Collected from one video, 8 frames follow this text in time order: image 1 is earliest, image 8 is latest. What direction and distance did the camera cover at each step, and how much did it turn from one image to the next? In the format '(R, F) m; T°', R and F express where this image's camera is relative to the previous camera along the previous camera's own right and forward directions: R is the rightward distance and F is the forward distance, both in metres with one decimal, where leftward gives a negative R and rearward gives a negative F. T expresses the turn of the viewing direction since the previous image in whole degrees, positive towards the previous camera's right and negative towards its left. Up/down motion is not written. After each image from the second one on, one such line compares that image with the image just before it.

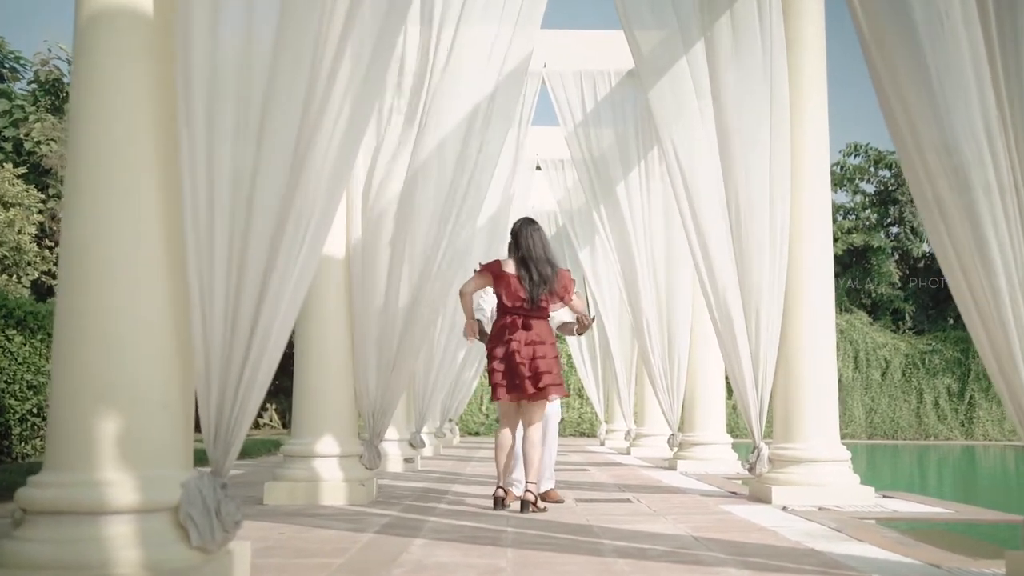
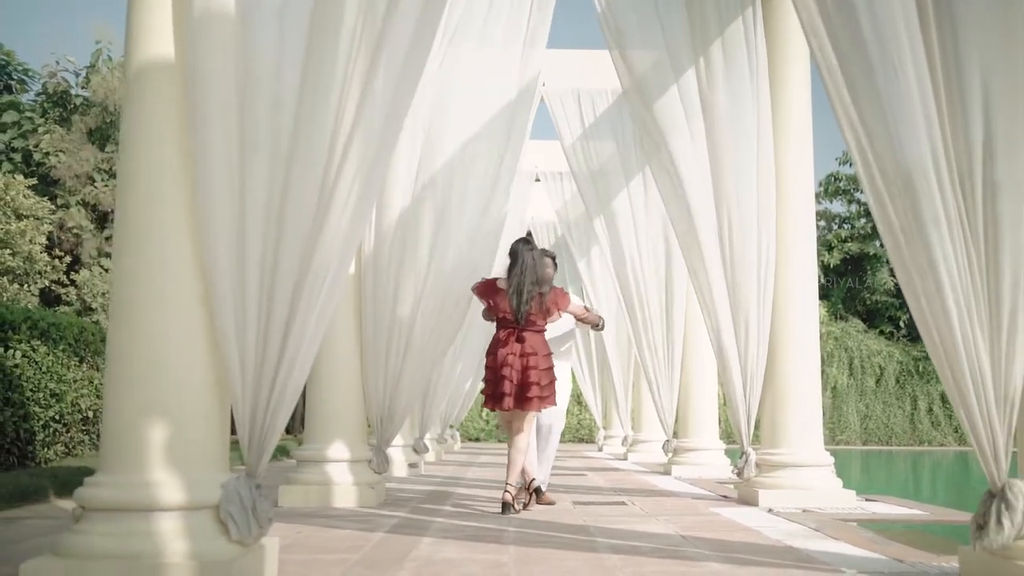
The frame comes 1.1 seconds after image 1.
(0.0, -0.4) m; 0°
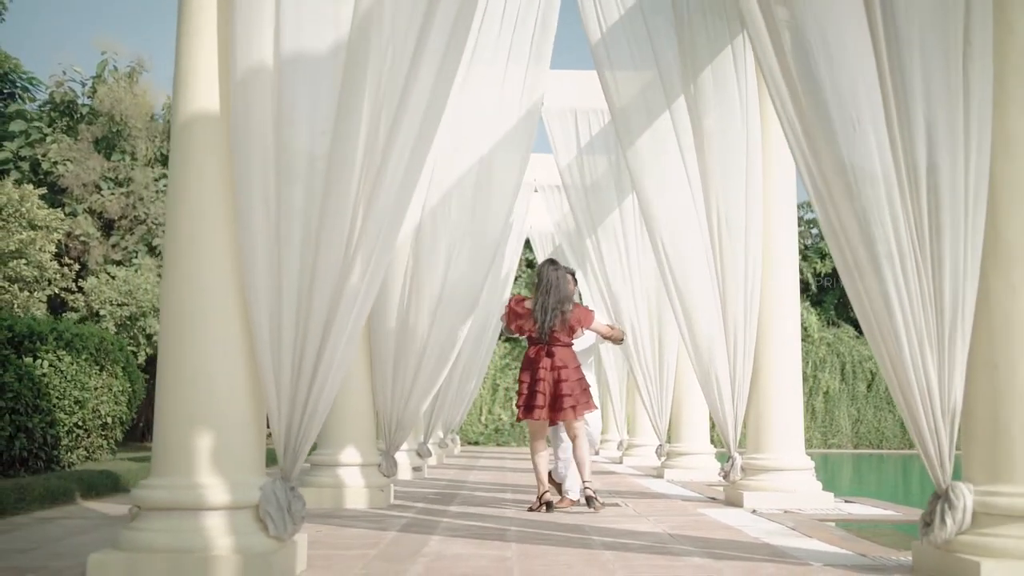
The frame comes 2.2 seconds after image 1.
(0.0, -0.4) m; 0°
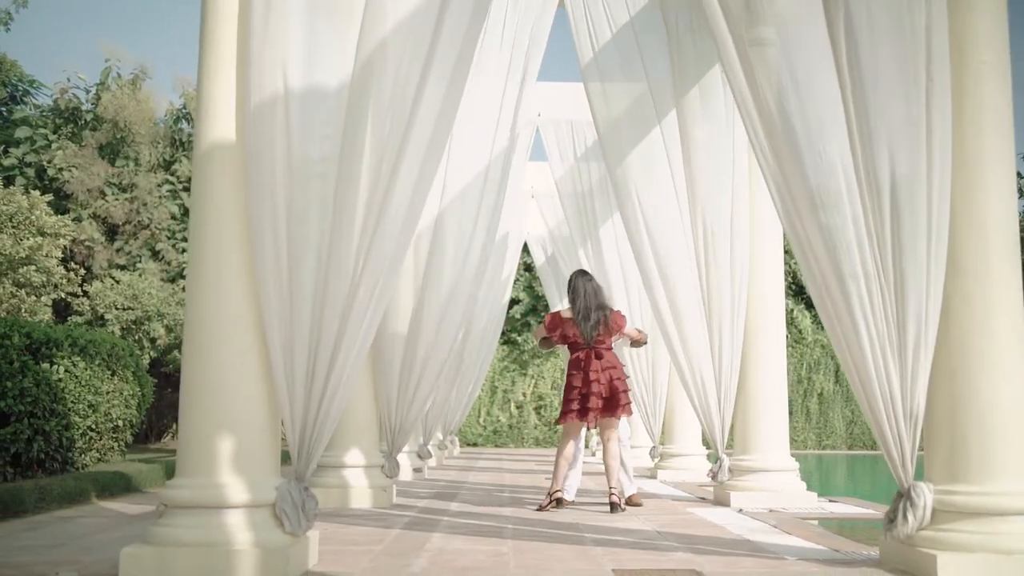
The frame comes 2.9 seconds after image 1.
(0.0, -0.3) m; 0°
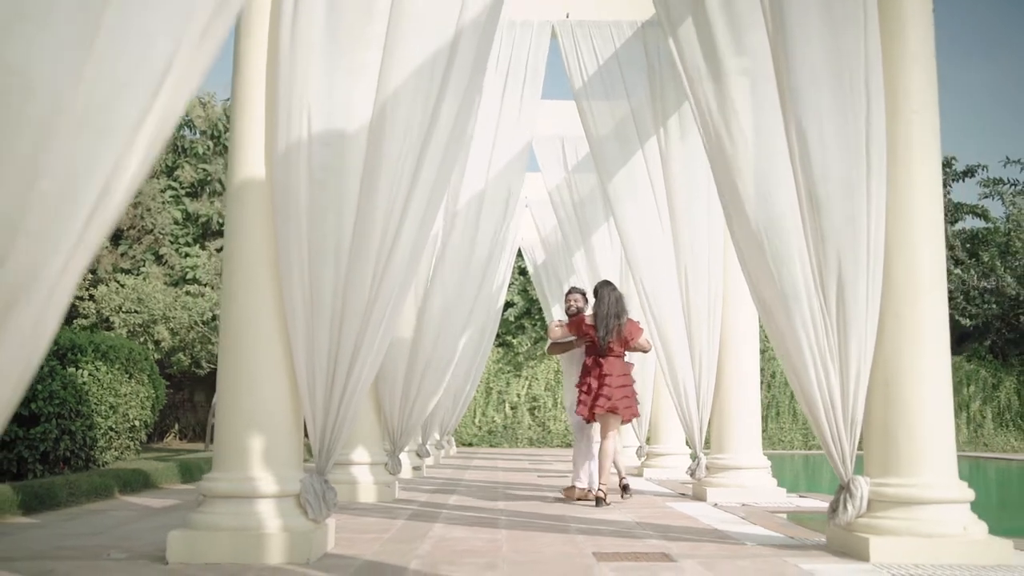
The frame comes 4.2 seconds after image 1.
(0.0, -0.6) m; 0°
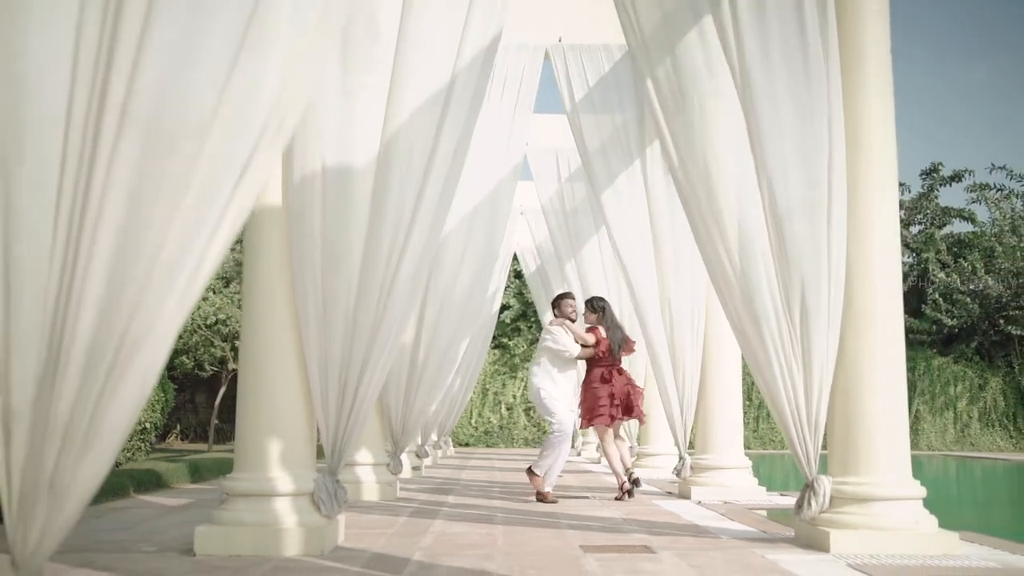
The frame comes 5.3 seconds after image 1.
(0.0, -0.4) m; 0°
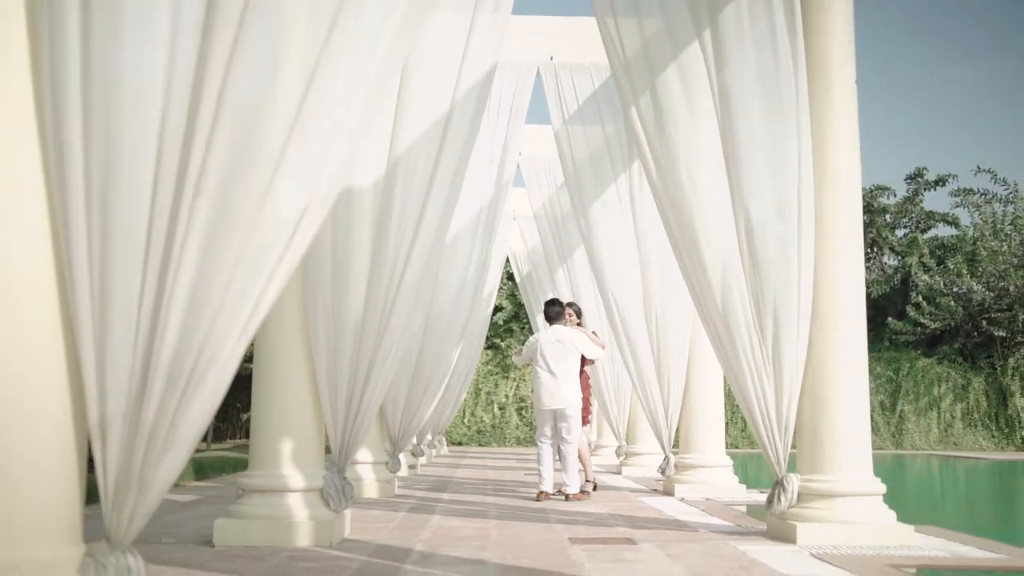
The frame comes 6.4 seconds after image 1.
(0.0, -0.4) m; 0°
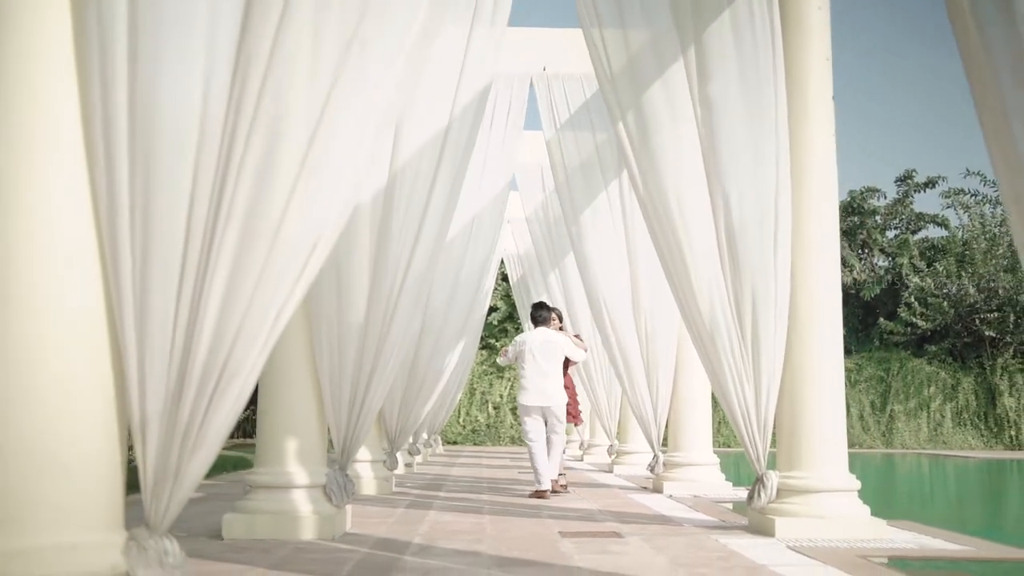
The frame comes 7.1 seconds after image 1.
(0.0, -0.3) m; 0°
